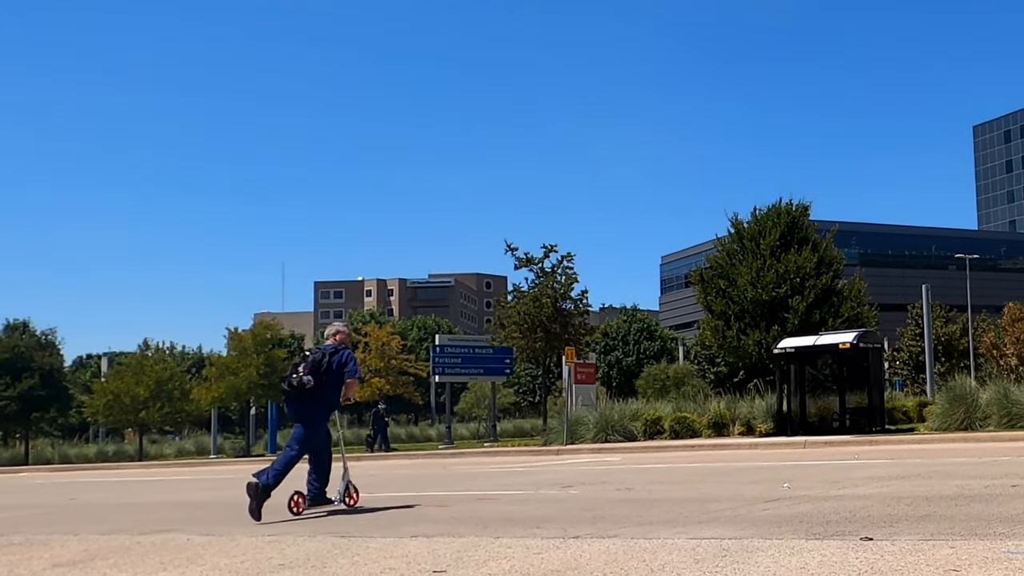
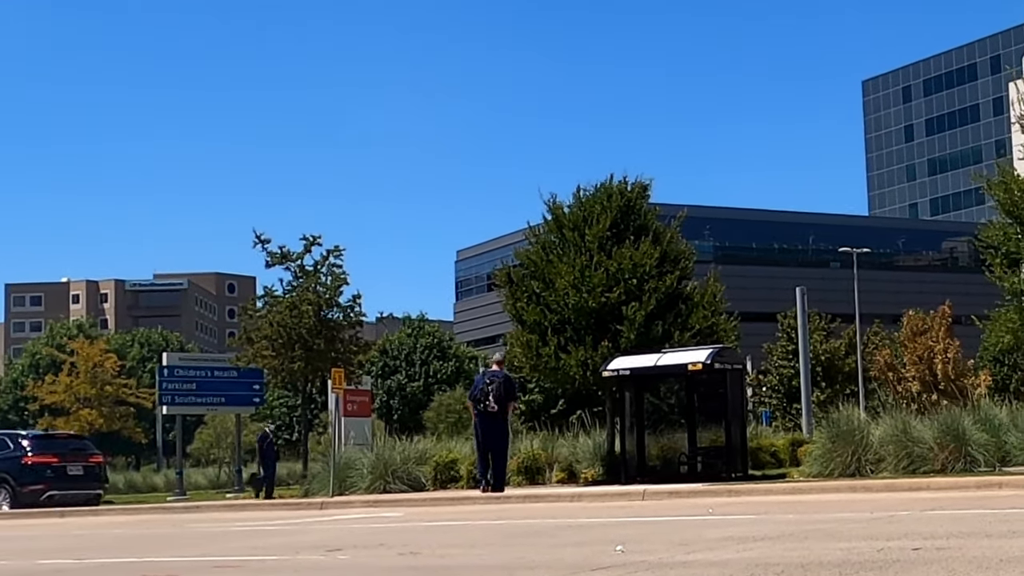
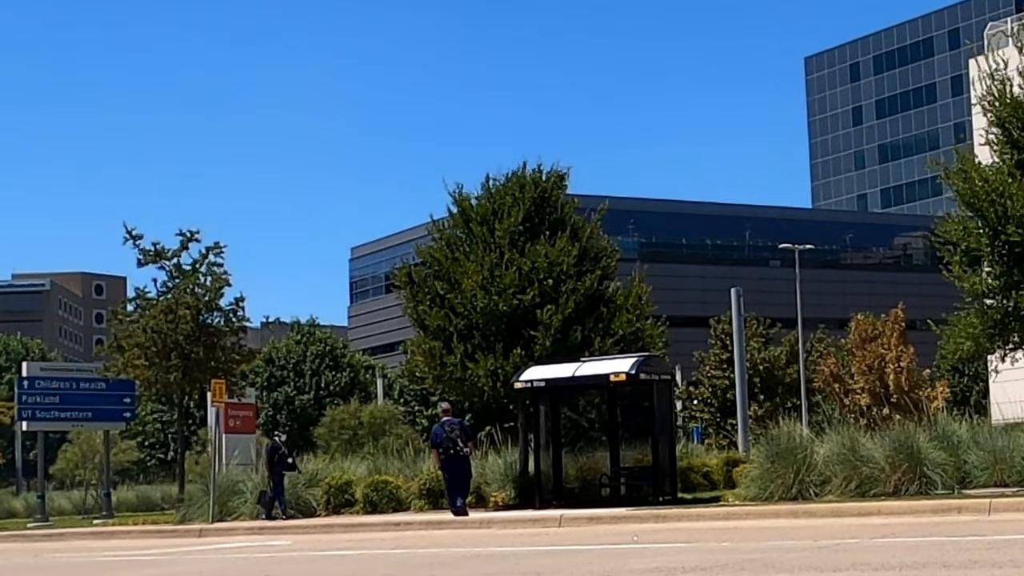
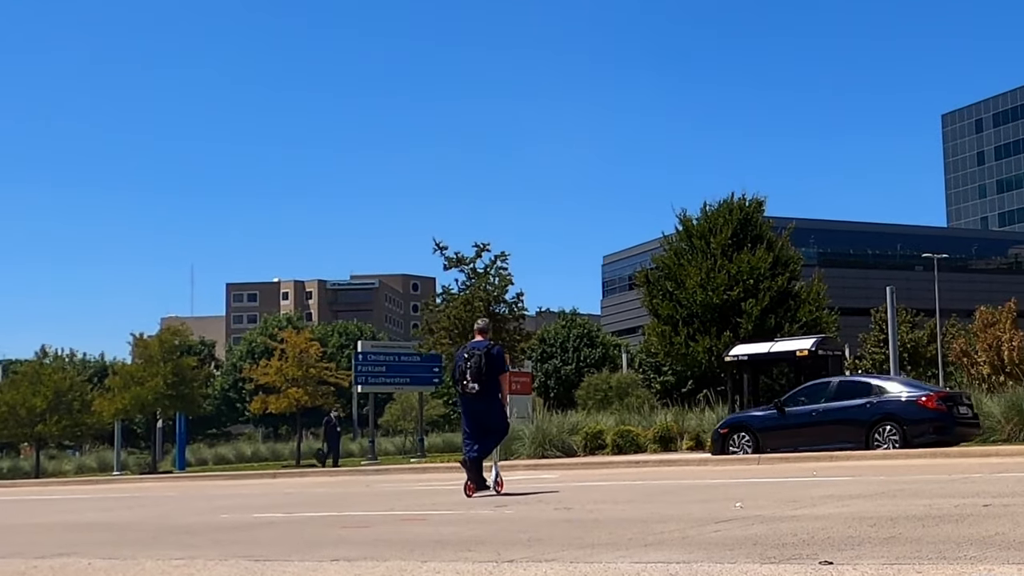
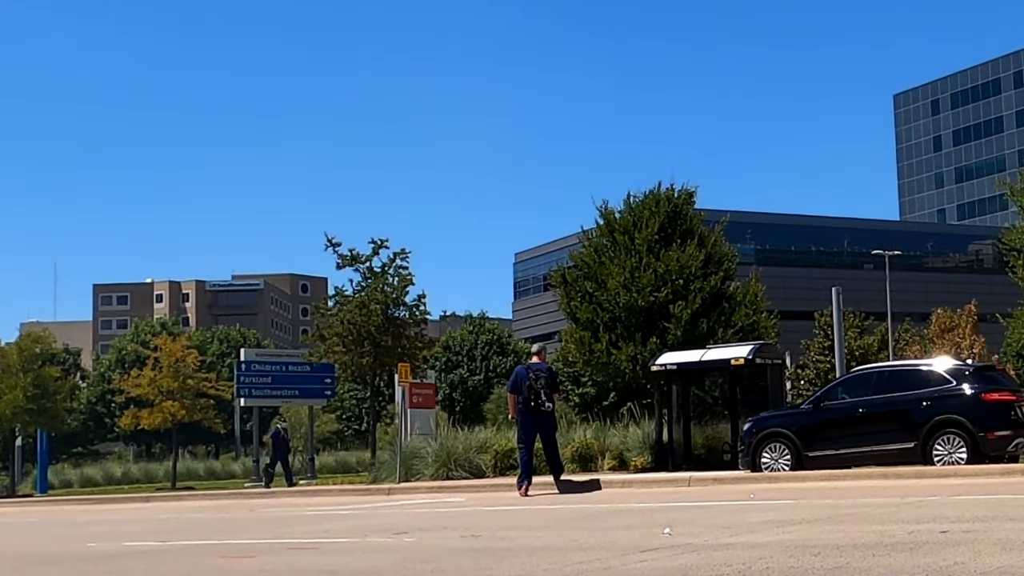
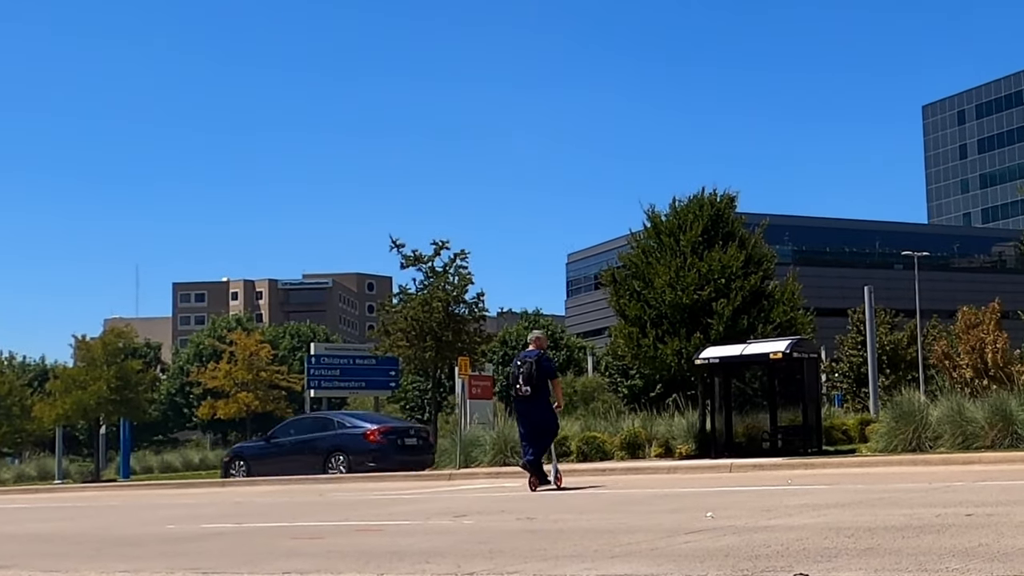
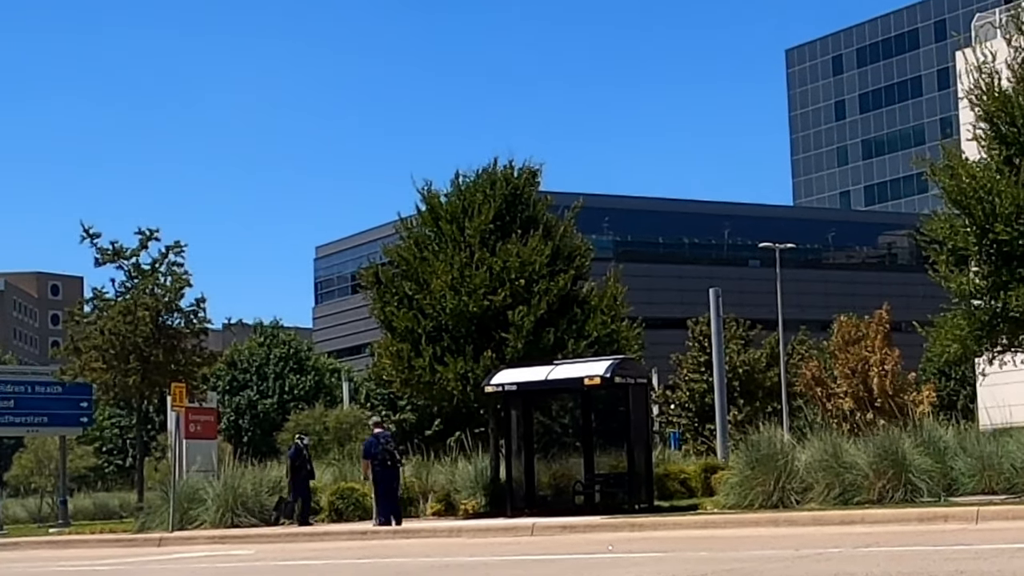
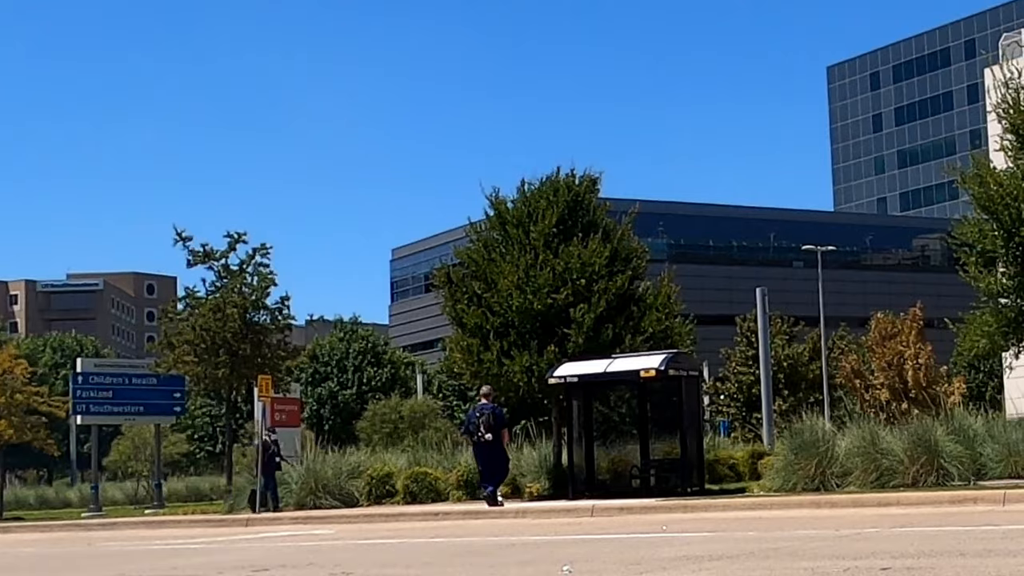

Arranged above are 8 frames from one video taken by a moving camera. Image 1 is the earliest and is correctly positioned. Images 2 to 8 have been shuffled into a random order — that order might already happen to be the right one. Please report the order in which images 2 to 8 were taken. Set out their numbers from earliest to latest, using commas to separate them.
4, 6, 5, 2, 8, 3, 7
